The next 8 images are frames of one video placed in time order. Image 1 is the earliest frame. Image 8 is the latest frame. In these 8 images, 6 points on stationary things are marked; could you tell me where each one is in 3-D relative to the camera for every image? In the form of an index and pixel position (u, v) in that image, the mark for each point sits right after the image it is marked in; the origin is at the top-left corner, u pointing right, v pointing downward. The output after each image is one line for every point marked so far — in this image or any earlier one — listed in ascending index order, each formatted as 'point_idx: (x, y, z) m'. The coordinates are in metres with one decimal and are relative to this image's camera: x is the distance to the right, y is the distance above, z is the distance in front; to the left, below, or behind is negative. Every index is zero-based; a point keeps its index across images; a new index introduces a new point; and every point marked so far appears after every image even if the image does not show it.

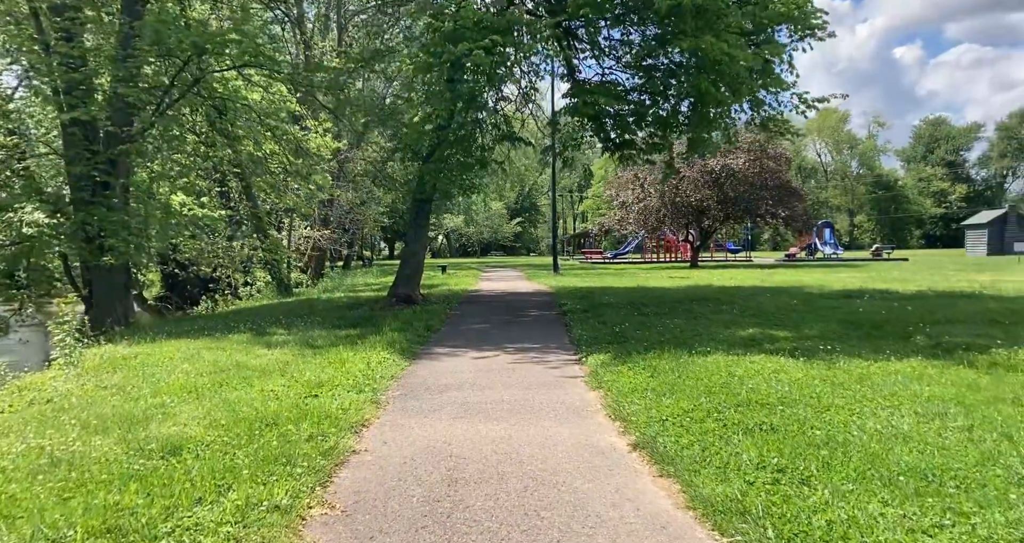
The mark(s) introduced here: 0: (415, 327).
0: (-1.7, -1.0, +13.6) m
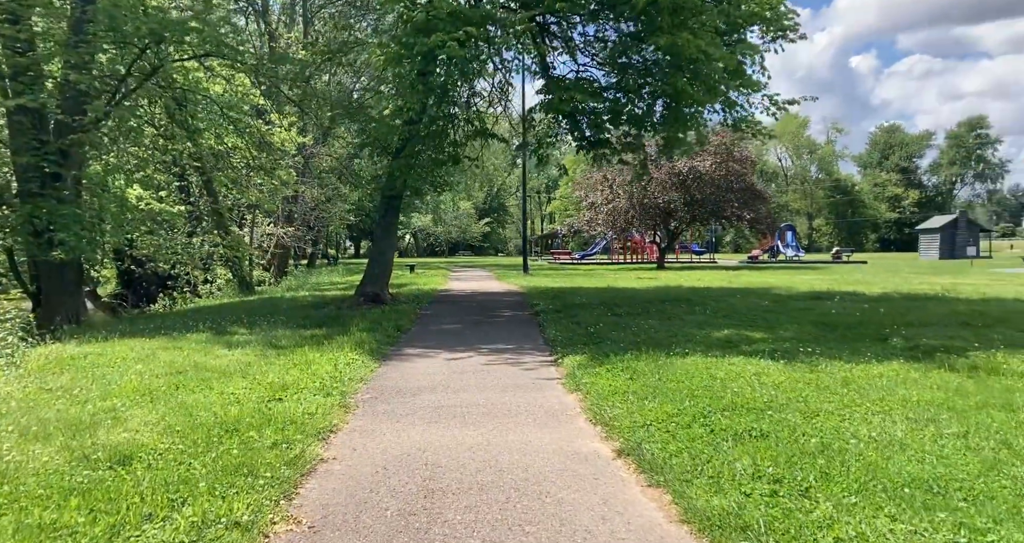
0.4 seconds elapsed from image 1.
0: (-2.2, -1.0, +13.2) m
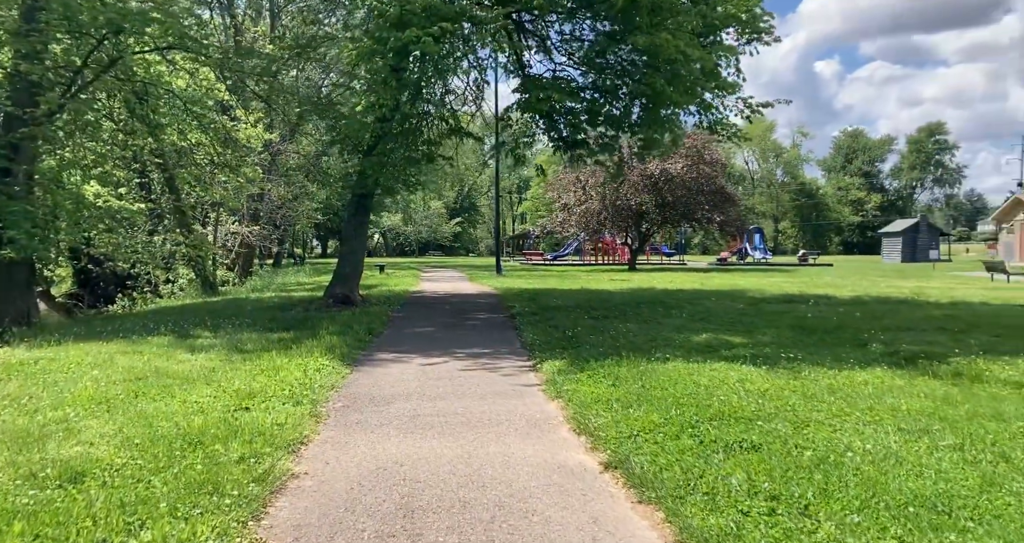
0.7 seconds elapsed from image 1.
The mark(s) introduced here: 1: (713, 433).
0: (-2.7, -1.0, +12.8) m
1: (+1.4, -1.1, +5.3) m
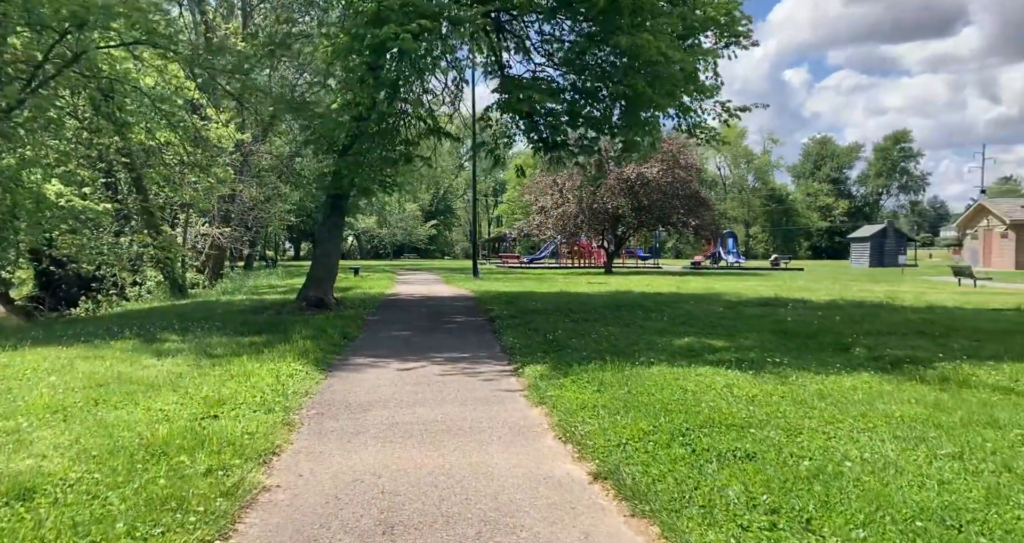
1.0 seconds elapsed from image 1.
0: (-3.0, -1.0, +12.5) m
1: (+1.3, -1.2, +5.1) m
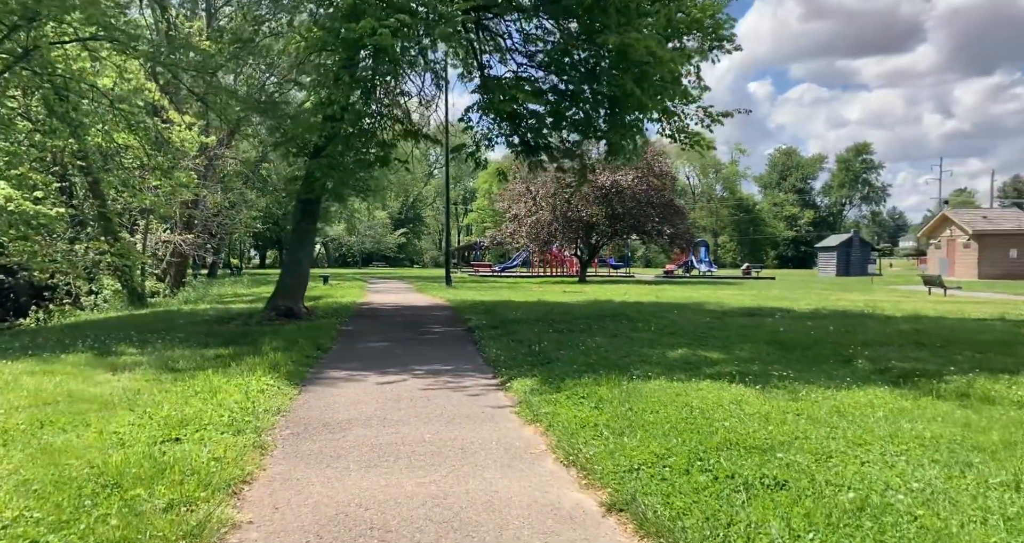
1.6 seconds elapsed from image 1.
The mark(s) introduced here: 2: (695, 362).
0: (-3.3, -1.2, +11.9) m
1: (+1.3, -1.2, +4.7) m
2: (+2.2, -1.1, +8.9) m
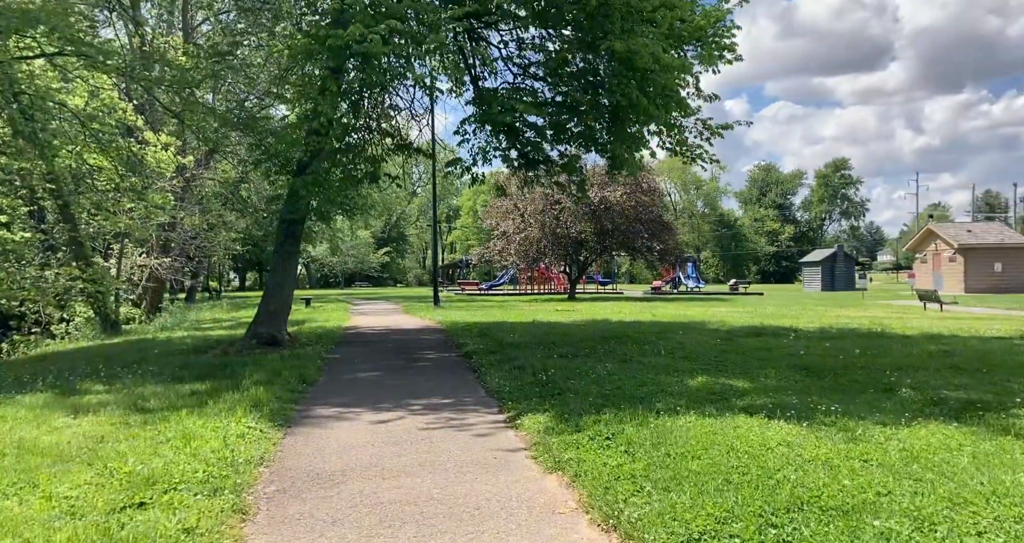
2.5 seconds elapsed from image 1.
0: (-3.3, -1.6, +10.9) m
1: (+1.5, -1.3, +3.8) m
2: (+2.3, -1.3, +8.1) m
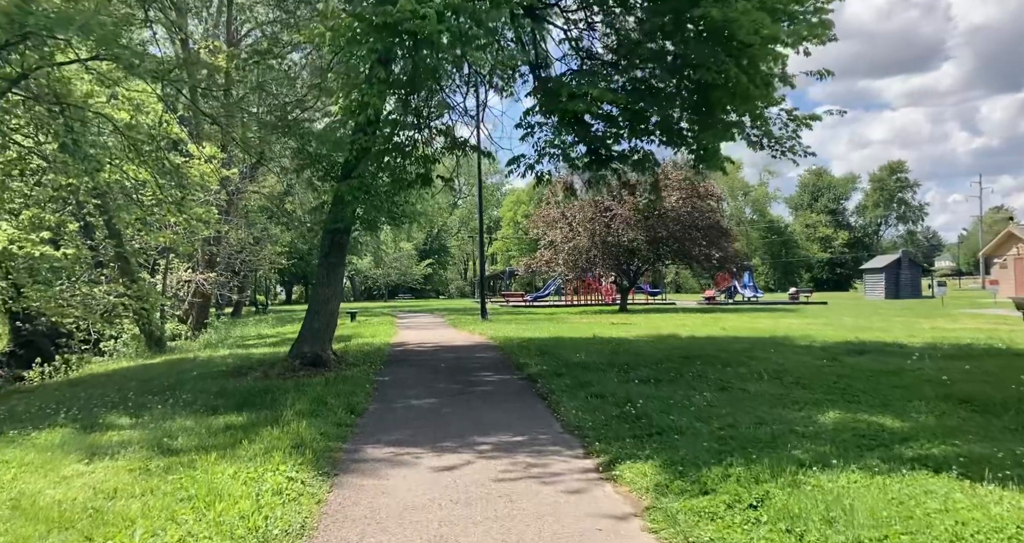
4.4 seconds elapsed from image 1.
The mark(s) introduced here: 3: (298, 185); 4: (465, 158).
0: (-2.3, -1.8, +9.5) m
1: (+2.1, -1.4, +2.2) m
2: (+3.1, -1.4, +6.4) m
3: (-5.2, +2.1, +18.4) m
4: (-0.9, +2.2, +14.5) m
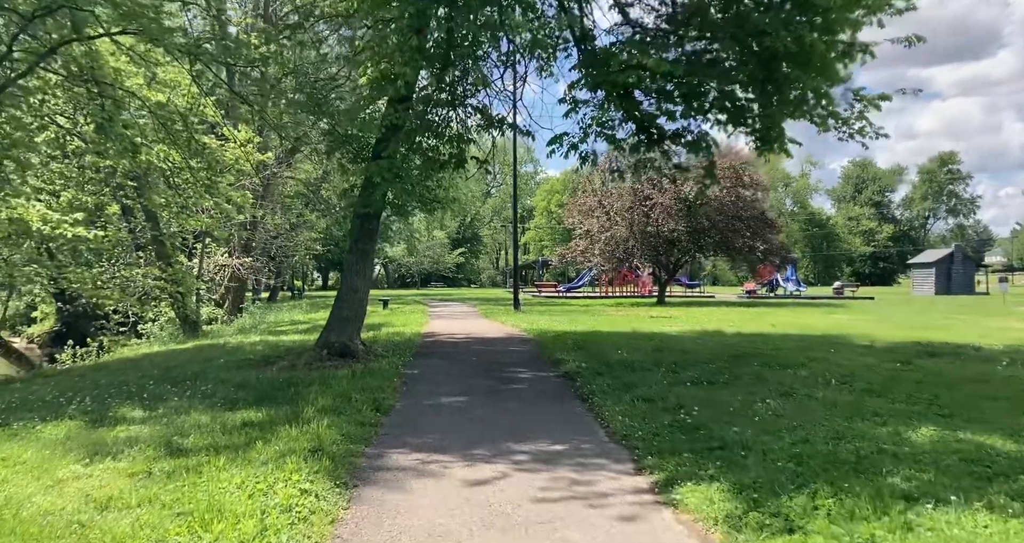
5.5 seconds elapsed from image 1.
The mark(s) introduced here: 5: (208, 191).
0: (-1.8, -1.6, +8.8) m
1: (+2.2, -1.4, +1.2) m
2: (+3.4, -1.4, +5.4) m
3: (-4.3, +2.5, +17.7) m
4: (-0.2, +2.4, +13.6) m
5: (-6.9, +1.9, +16.8) m
